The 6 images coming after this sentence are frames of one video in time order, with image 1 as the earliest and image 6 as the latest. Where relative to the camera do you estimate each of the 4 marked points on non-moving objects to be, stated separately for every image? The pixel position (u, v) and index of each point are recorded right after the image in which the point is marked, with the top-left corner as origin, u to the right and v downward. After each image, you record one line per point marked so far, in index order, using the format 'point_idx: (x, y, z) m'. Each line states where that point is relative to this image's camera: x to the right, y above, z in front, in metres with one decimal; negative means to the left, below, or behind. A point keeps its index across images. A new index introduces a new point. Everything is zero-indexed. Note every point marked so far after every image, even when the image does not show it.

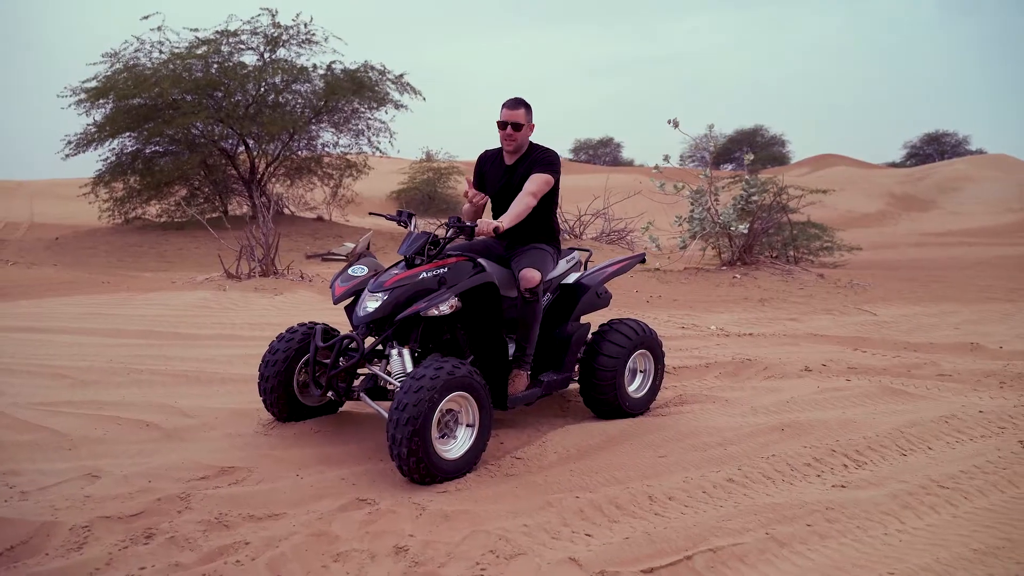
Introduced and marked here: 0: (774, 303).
0: (+2.9, -0.2, +9.0) m
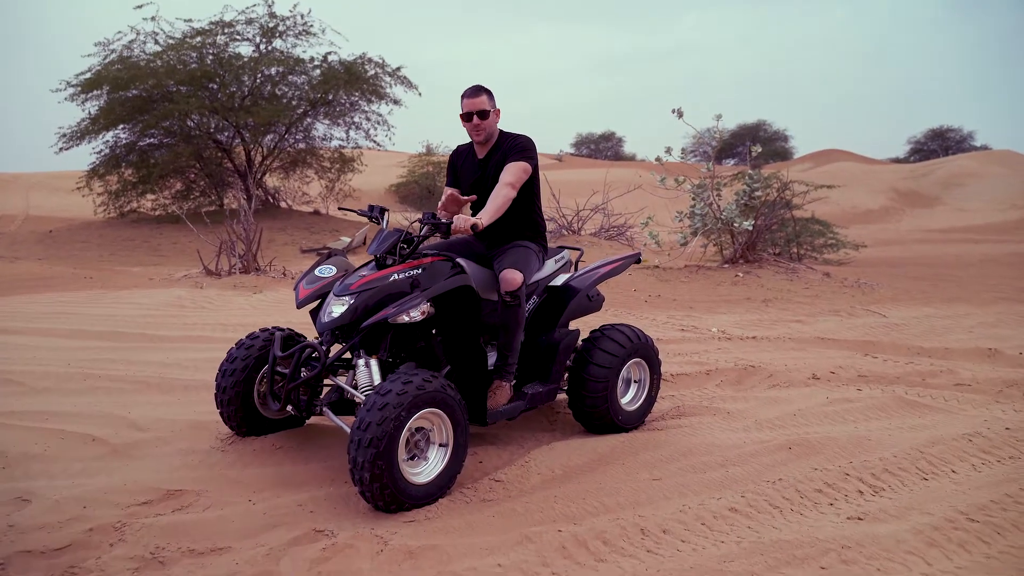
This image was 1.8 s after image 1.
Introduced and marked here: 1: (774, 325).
0: (+2.8, -0.2, +8.6) m
1: (+2.4, -0.4, +7.5) m
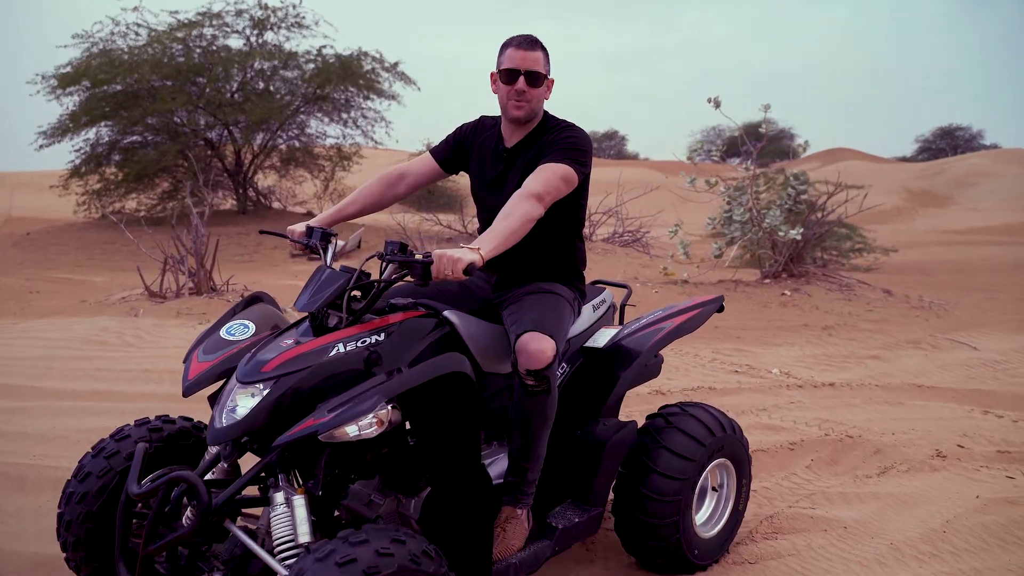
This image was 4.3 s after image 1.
0: (+2.9, -0.4, +7.1) m
1: (+2.5, -0.6, +6.0) m
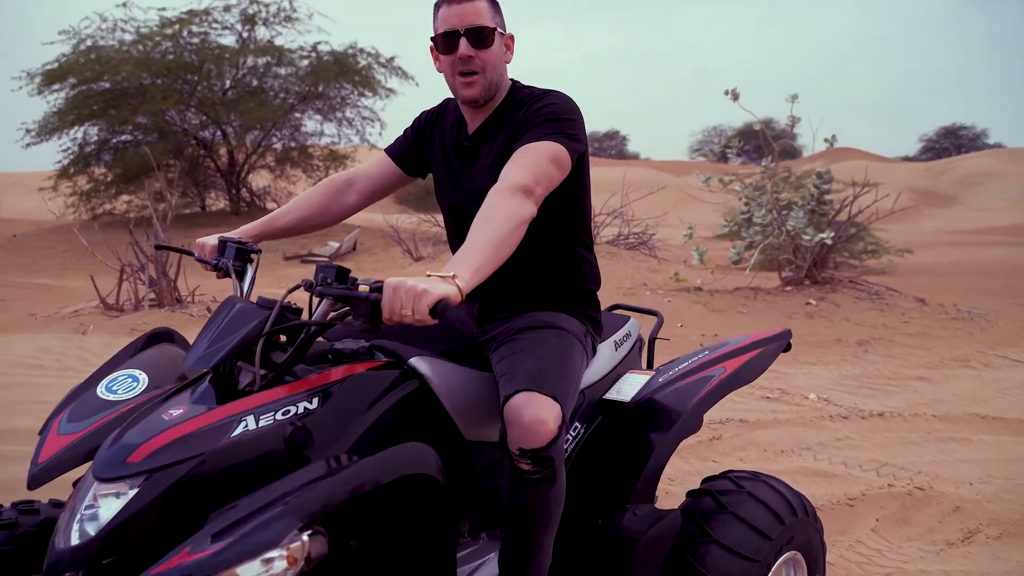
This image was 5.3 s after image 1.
0: (+2.9, -0.5, +6.3) m
1: (+2.5, -0.7, +5.3) m
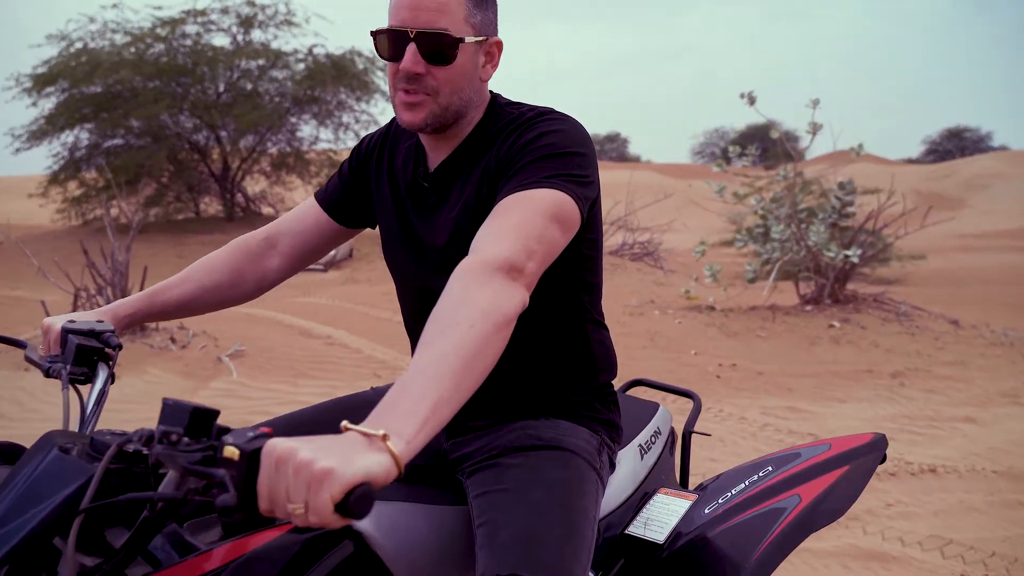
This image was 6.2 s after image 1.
0: (+2.9, -0.7, +5.7) m
1: (+2.5, -0.9, +4.7) m
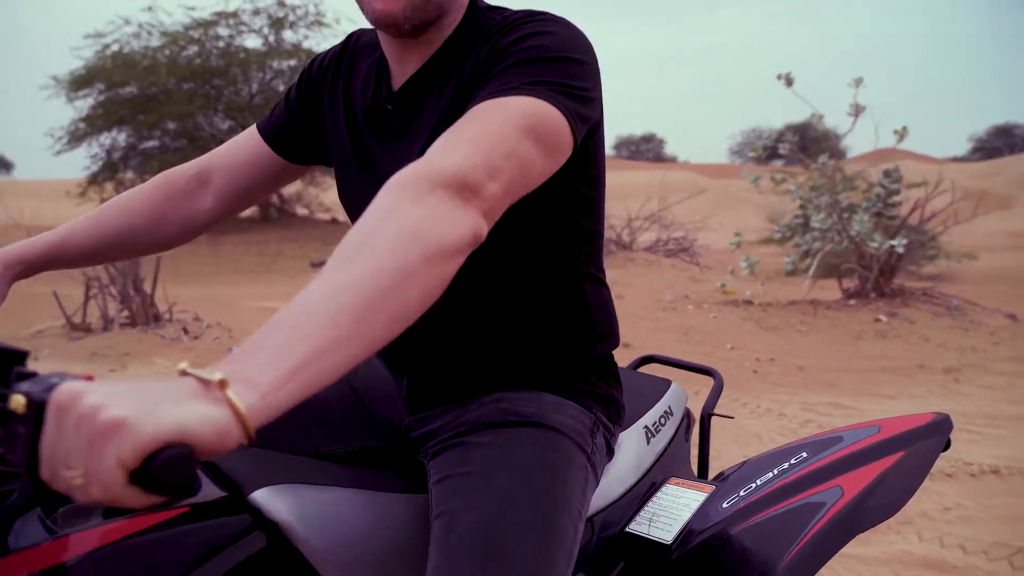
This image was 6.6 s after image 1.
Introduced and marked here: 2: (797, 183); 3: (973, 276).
0: (+3.0, -0.6, +5.3) m
1: (+2.6, -0.8, +4.3) m
2: (+2.9, +1.1, +8.2) m
3: (+8.5, +0.2, +14.8) m
